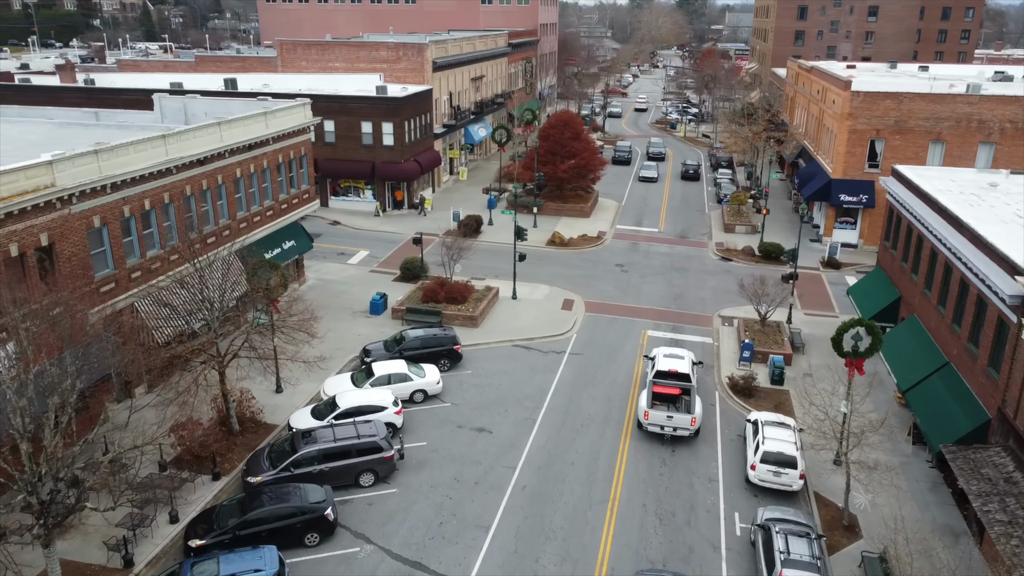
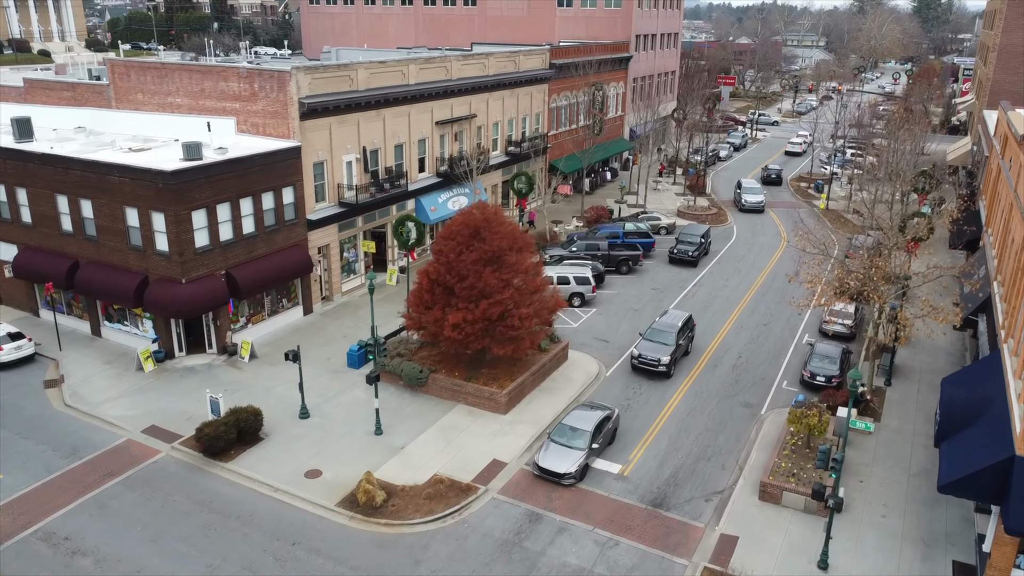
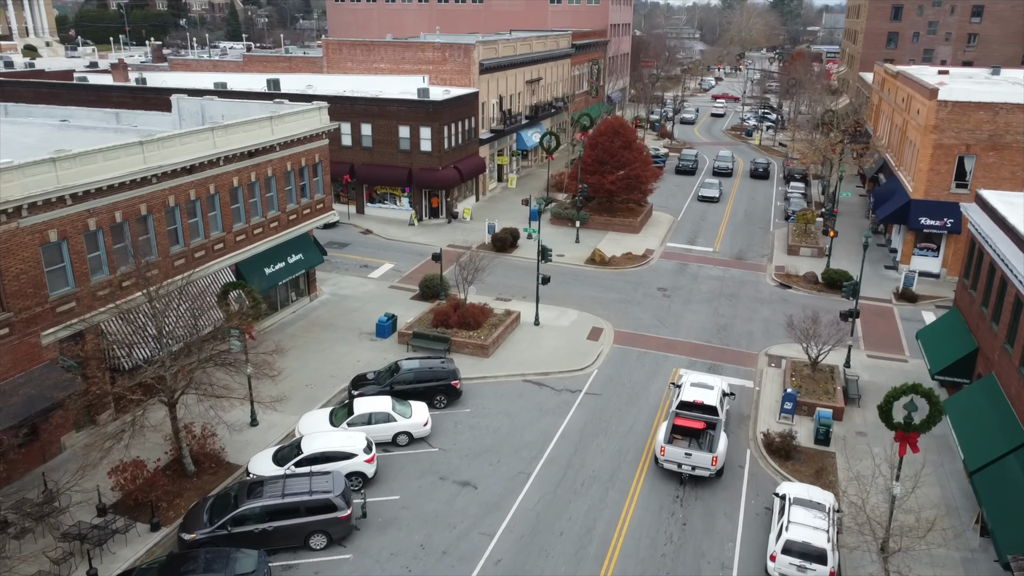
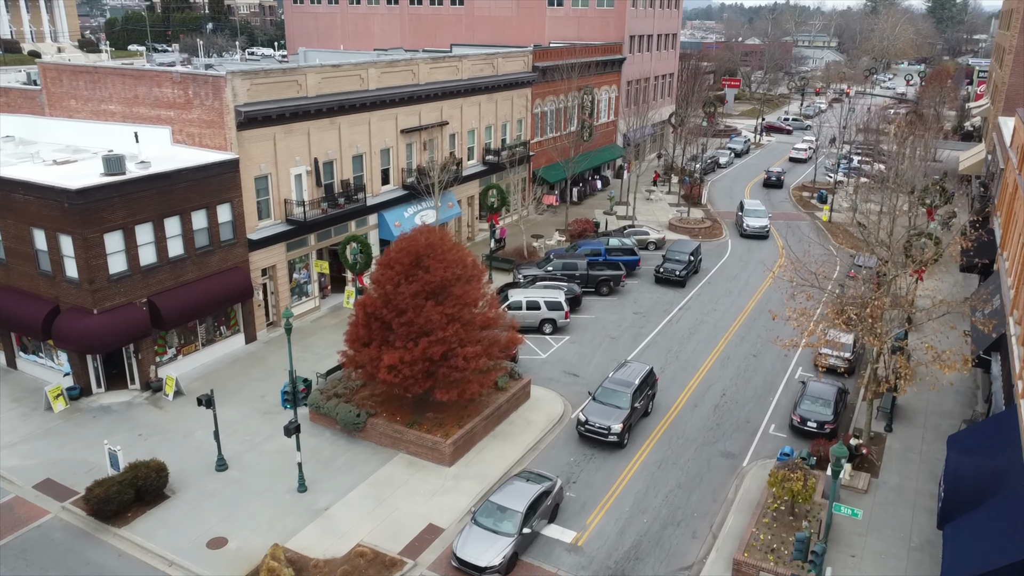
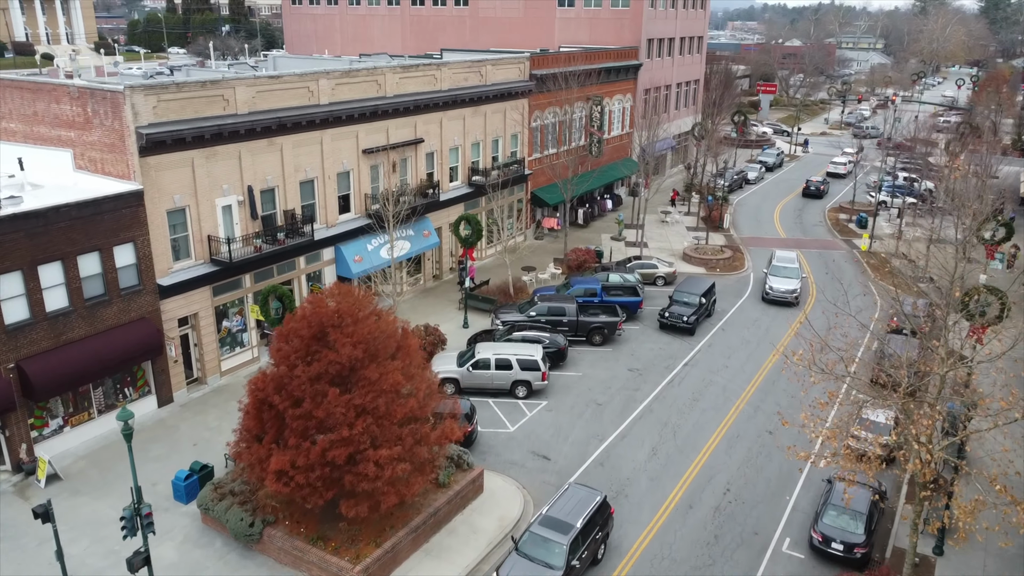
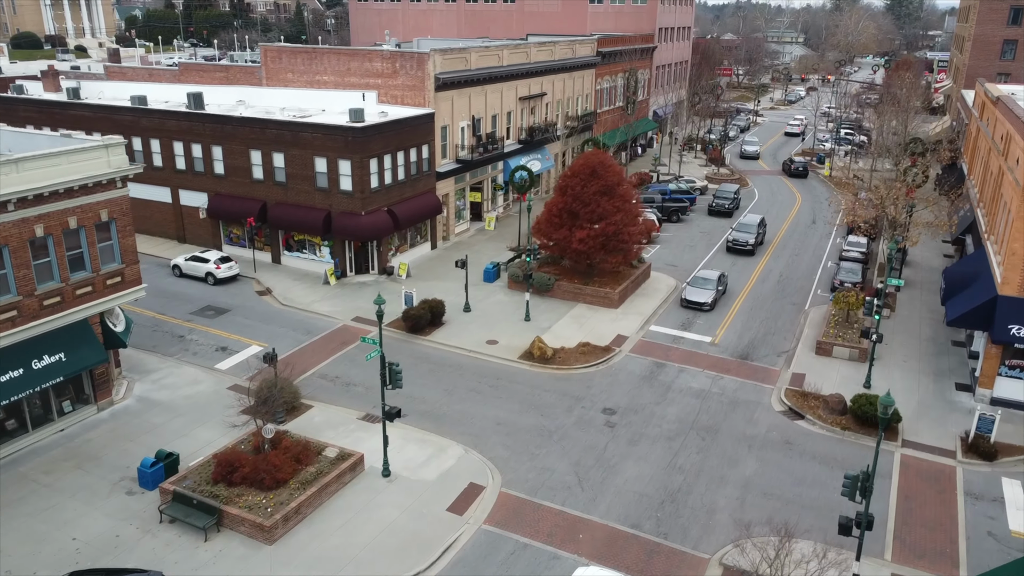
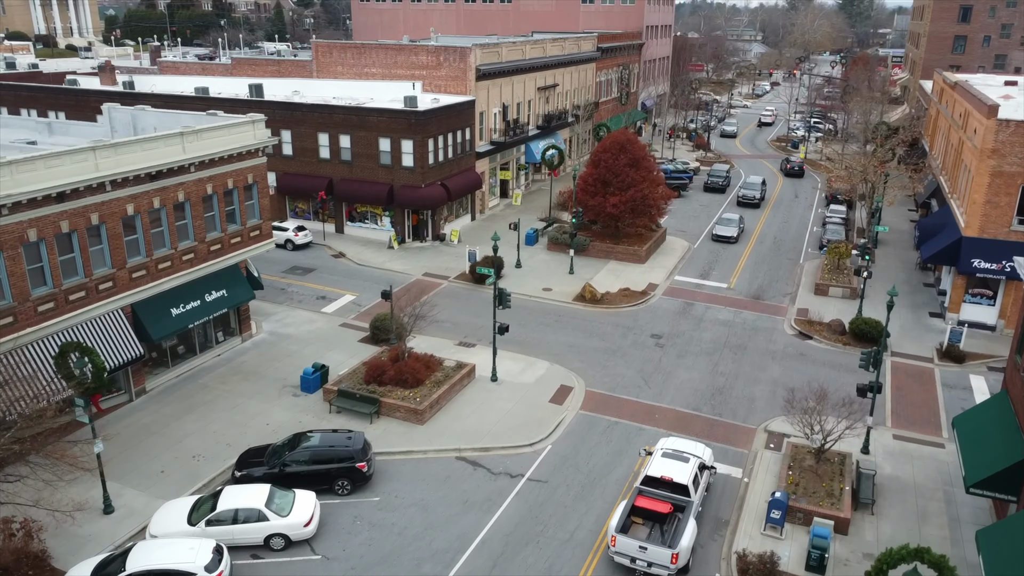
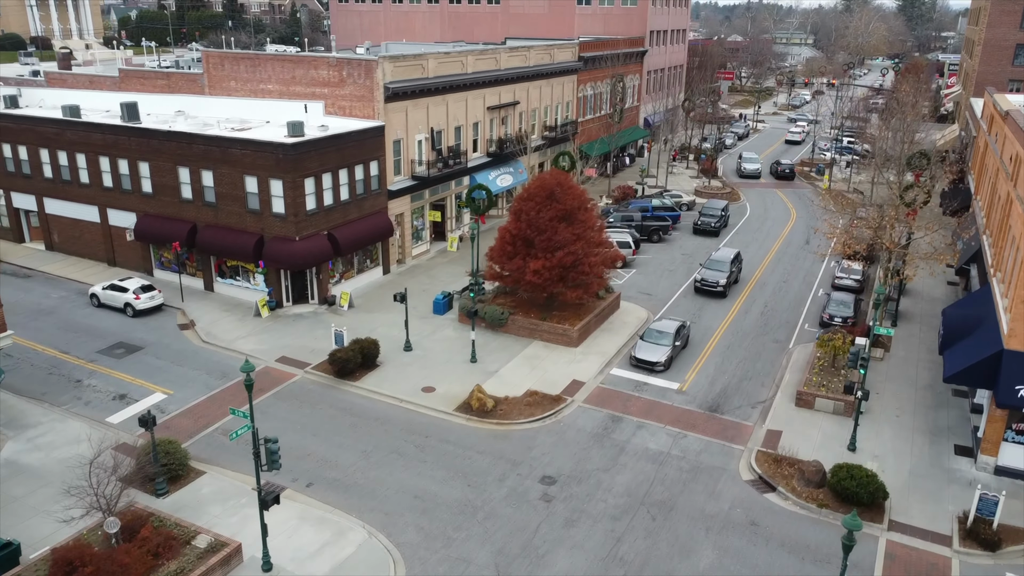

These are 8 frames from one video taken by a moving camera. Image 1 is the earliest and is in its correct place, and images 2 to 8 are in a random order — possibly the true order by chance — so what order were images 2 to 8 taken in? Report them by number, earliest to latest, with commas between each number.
3, 7, 6, 8, 2, 4, 5
